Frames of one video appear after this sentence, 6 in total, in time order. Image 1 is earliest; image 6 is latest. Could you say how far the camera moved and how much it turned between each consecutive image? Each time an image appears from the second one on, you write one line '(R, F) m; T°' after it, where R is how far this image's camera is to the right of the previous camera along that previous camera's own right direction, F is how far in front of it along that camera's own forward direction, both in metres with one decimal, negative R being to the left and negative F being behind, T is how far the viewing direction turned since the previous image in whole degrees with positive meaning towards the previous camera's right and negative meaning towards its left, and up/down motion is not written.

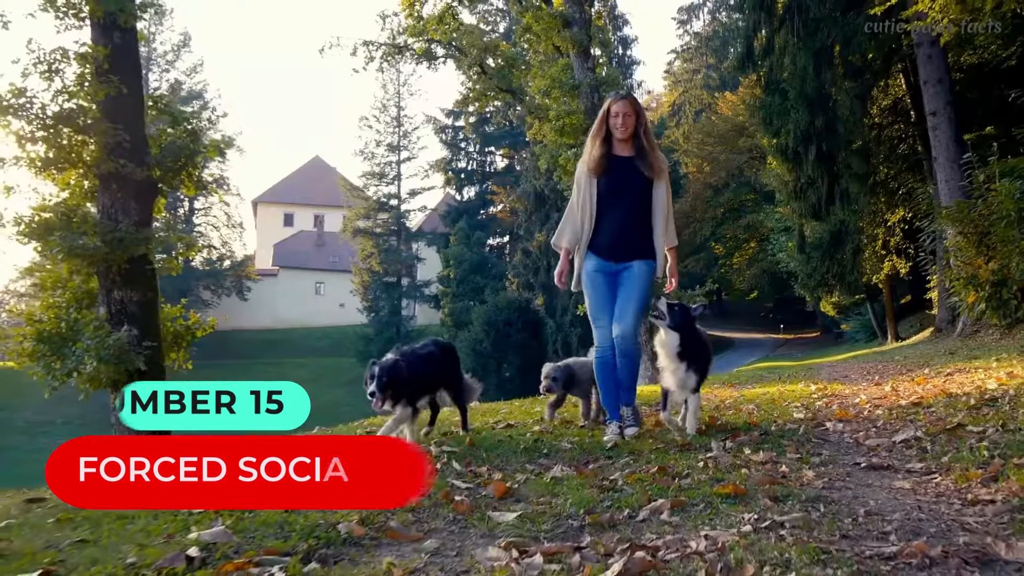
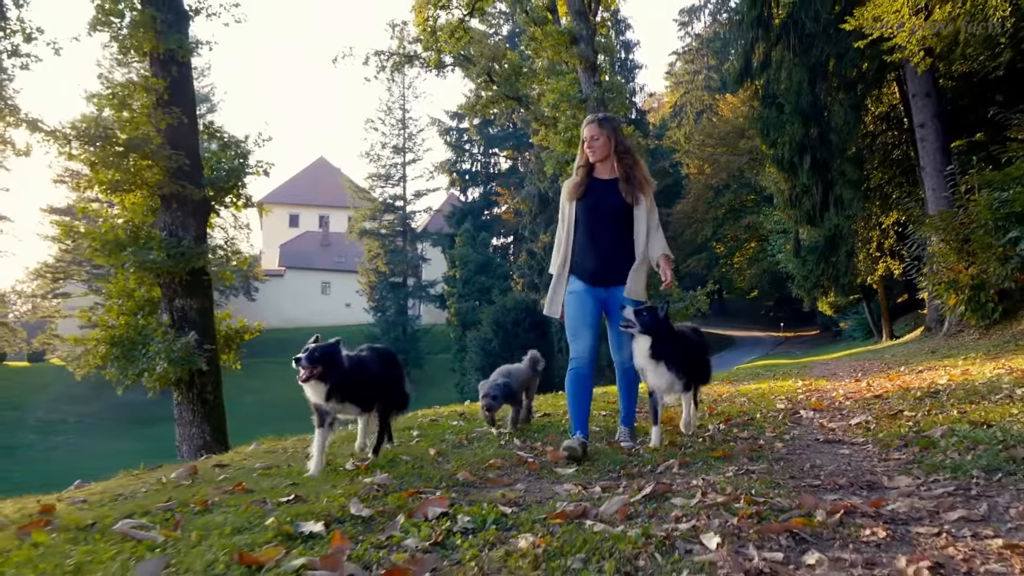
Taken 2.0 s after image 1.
(-0.2, -1.0) m; 0°
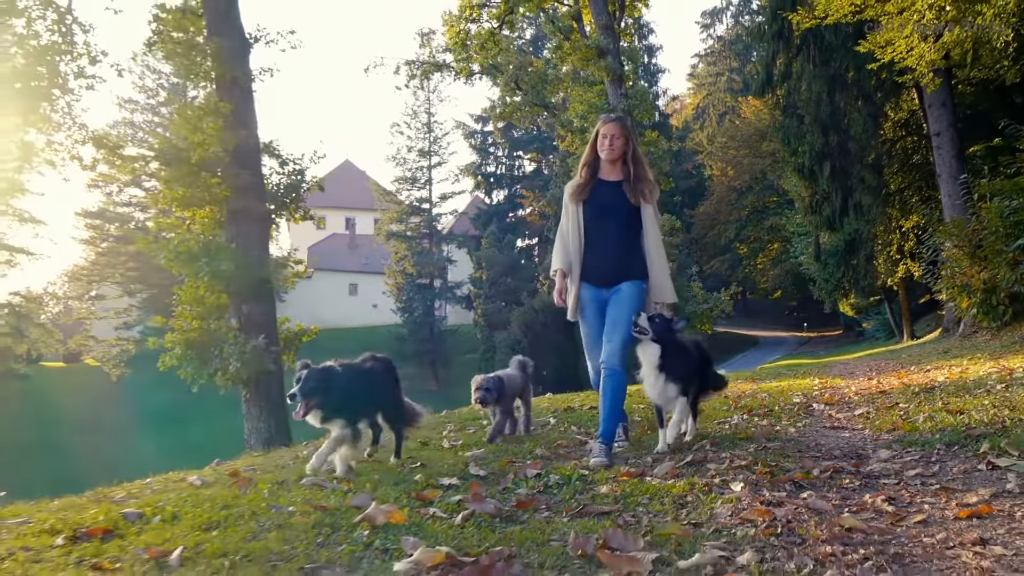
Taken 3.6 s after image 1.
(-0.2, -0.9) m; -1°
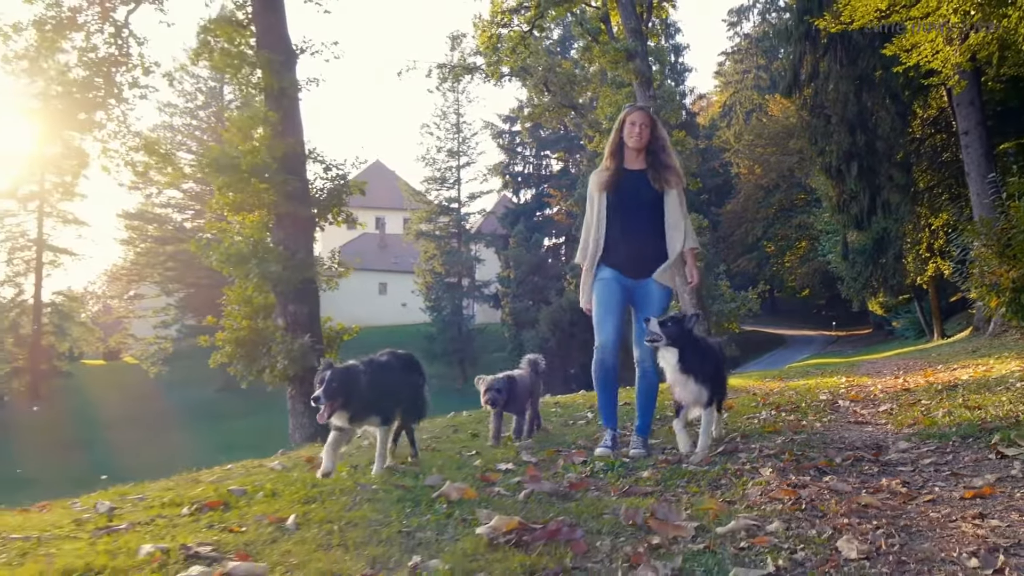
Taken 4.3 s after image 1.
(-0.1, -0.3) m; -2°
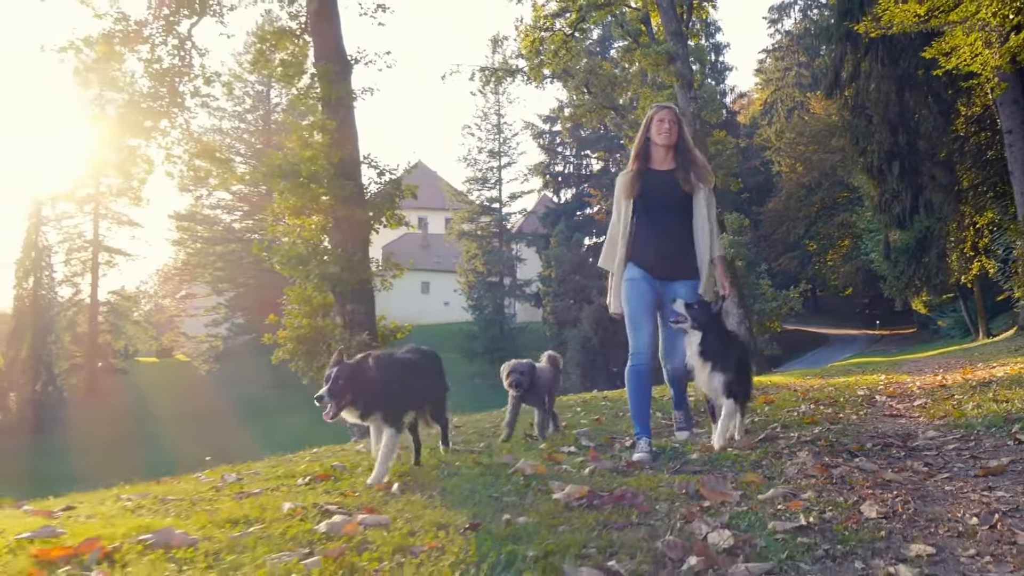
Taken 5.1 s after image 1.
(-0.1, -0.4) m; -2°
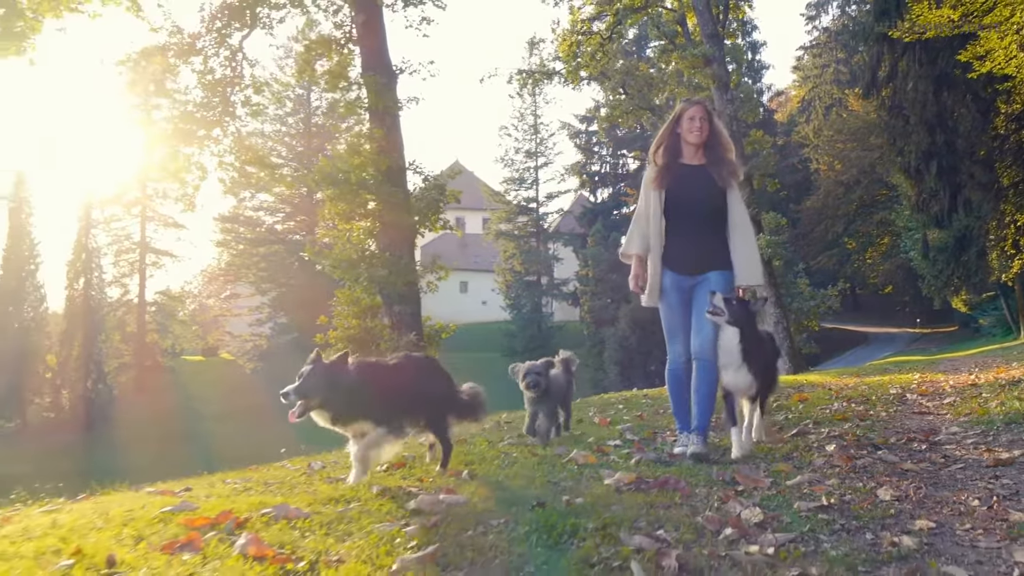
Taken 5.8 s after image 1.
(-0.1, -0.4) m; -2°
